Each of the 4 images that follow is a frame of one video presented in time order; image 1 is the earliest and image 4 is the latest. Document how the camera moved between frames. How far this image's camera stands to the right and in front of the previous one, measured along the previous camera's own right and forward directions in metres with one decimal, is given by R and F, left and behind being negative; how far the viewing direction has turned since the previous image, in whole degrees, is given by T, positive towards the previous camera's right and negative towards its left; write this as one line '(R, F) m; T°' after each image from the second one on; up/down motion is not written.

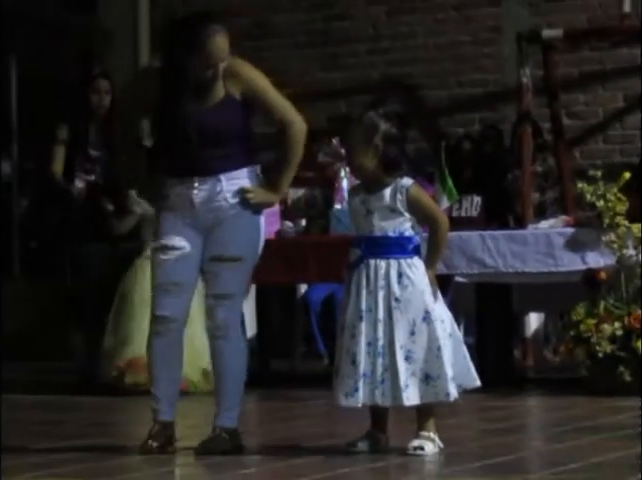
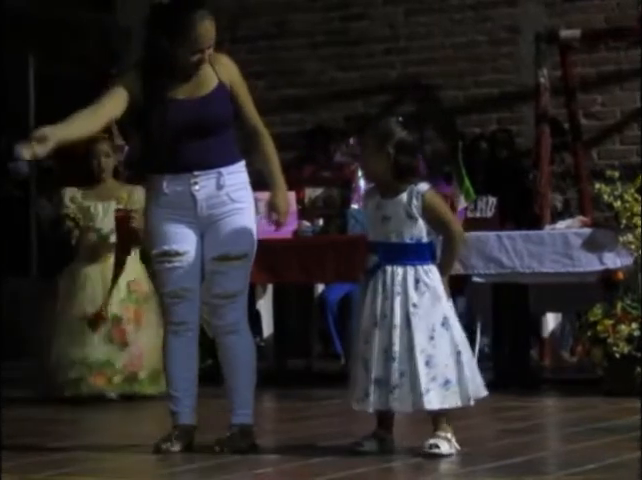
(0.0, 0.0) m; -1°
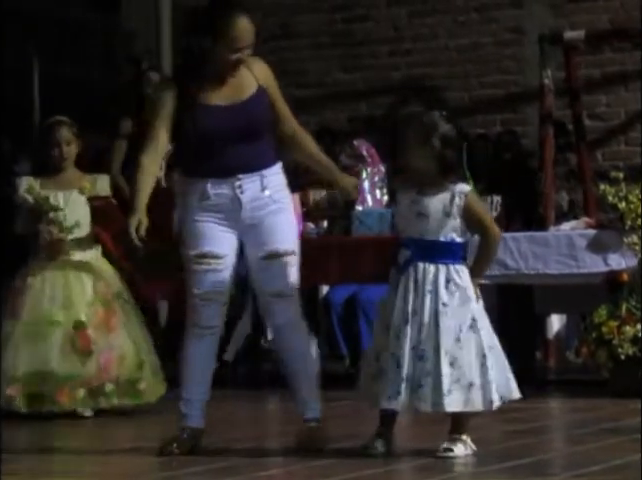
(0.0, 0.0) m; 0°
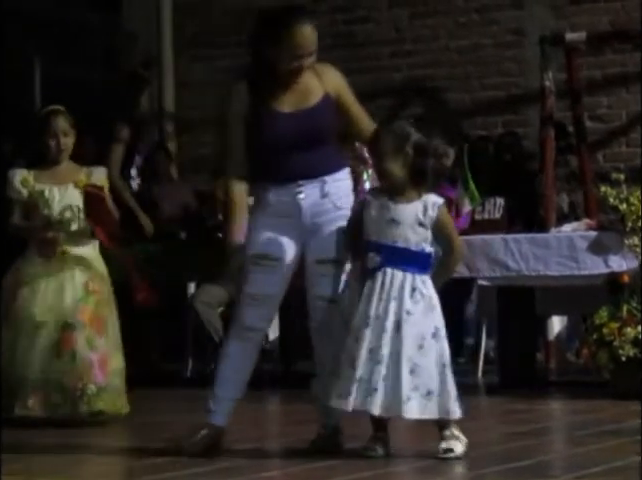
(0.0, 0.0) m; 0°
